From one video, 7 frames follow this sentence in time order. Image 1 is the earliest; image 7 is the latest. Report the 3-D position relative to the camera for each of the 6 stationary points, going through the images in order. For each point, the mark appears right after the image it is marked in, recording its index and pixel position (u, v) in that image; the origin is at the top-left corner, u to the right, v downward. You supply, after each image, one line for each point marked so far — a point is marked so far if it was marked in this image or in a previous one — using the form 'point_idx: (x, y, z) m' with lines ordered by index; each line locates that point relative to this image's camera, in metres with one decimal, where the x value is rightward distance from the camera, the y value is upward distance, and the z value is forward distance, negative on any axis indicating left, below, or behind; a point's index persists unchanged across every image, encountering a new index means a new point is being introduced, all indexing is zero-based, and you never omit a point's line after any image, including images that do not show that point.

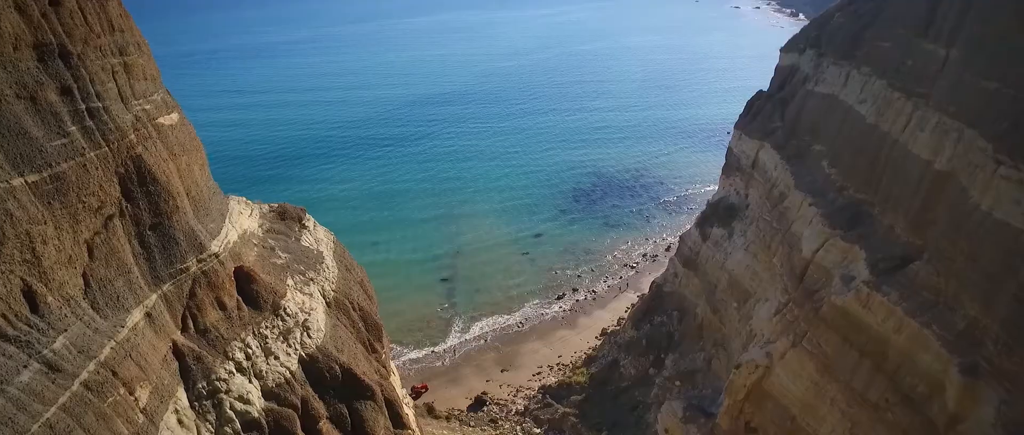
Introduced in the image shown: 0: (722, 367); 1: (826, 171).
0: (+4.9, -3.5, +14.6) m
1: (+6.4, +1.0, +12.7) m
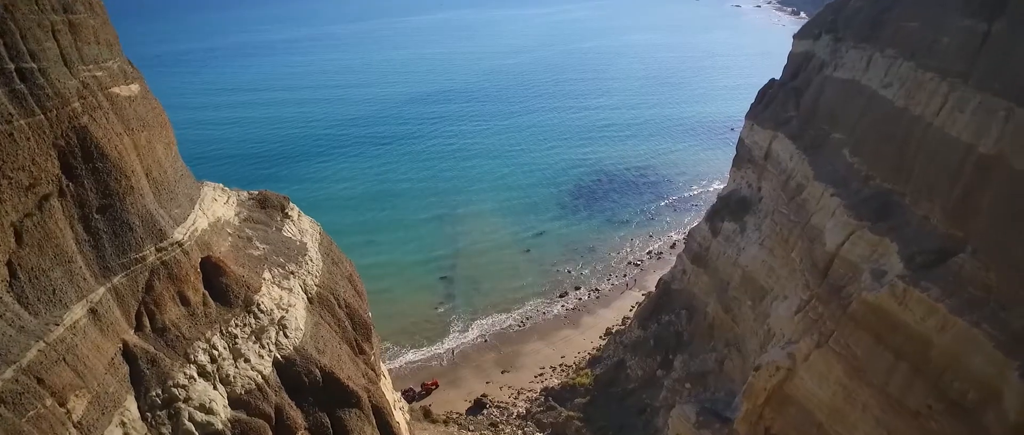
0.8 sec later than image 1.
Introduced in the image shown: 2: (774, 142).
0: (+5.0, -3.3, +13.8) m
1: (+6.4, +1.1, +11.9) m
2: (+6.4, +1.8, +15.3) m
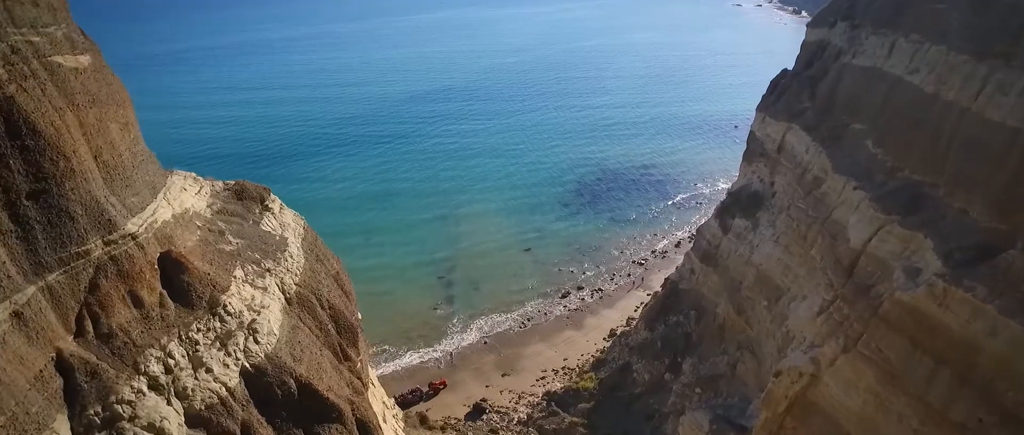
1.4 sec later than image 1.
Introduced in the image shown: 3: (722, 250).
0: (+5.0, -3.2, +13.0) m
1: (+6.5, +1.2, +11.2) m
2: (+6.5, +1.9, +14.6) m
3: (+5.2, -0.8, +15.5) m
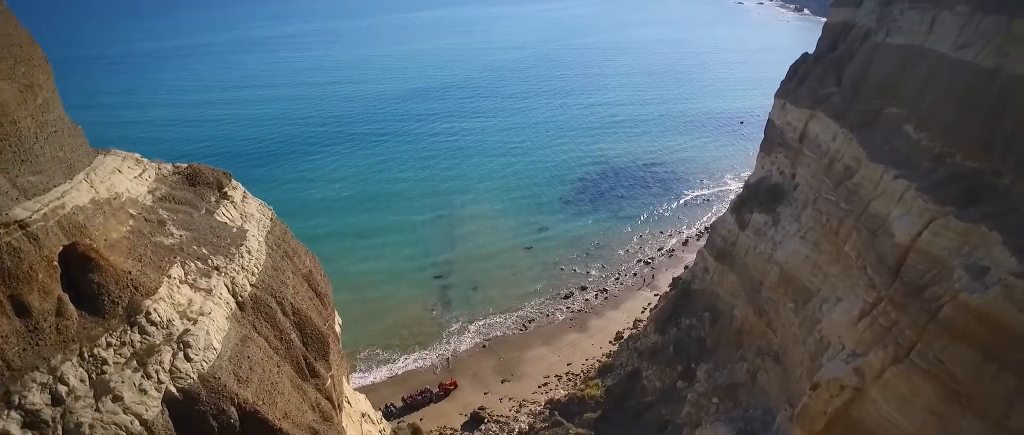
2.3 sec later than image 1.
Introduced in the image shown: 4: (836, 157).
0: (+5.0, -3.1, +11.9) m
1: (+6.5, +1.3, +10.0) m
2: (+6.5, +2.1, +13.4) m
3: (+5.2, -0.7, +14.4) m
4: (+6.2, +1.2, +11.9) m
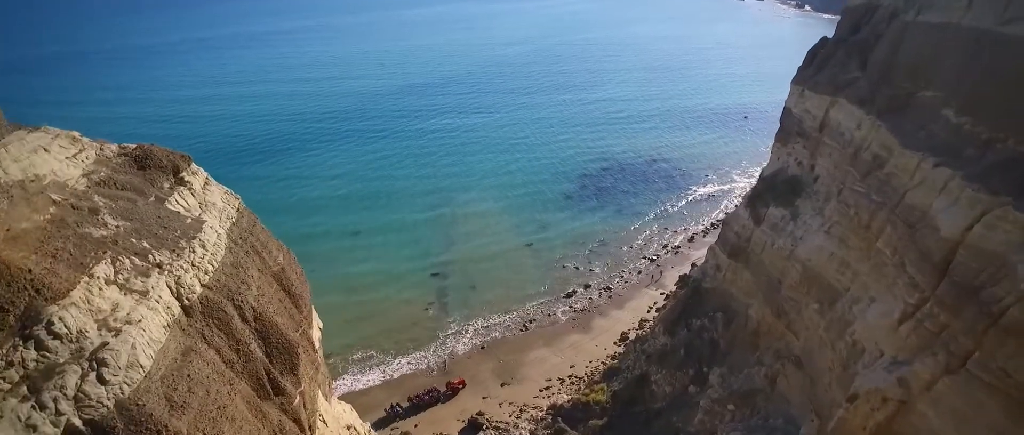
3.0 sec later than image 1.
0: (+5.0, -3.0, +11.0) m
1: (+6.5, +1.5, +9.1) m
2: (+6.5, +2.2, +12.5) m
3: (+5.2, -0.6, +13.5) m
4: (+6.2, +1.3, +11.0) m
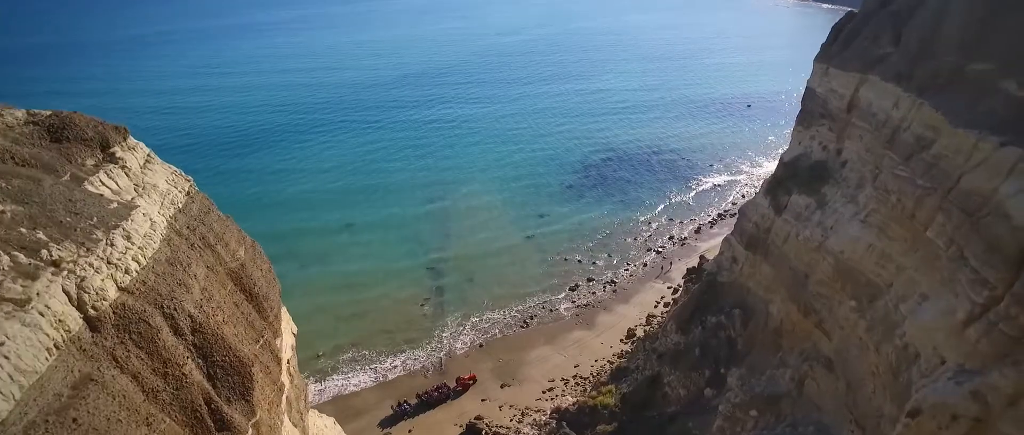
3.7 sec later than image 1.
0: (+5.1, -2.8, +10.0) m
1: (+6.5, +1.6, +8.1) m
2: (+6.5, +2.4, +11.4) m
3: (+5.3, -0.3, +12.4) m
4: (+6.3, +1.5, +9.9) m
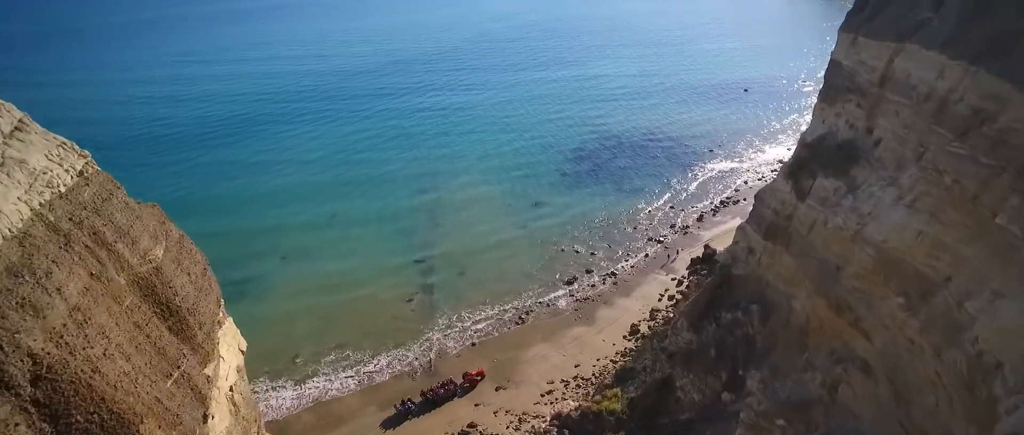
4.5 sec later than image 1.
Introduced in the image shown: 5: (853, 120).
0: (+5.0, -2.6, +8.8) m
1: (+6.5, +1.8, +6.8) m
2: (+6.4, +2.6, +10.2) m
3: (+5.2, -0.1, +11.2) m
4: (+6.2, +1.7, +8.6) m
5: (+6.2, +1.7, +11.1) m
